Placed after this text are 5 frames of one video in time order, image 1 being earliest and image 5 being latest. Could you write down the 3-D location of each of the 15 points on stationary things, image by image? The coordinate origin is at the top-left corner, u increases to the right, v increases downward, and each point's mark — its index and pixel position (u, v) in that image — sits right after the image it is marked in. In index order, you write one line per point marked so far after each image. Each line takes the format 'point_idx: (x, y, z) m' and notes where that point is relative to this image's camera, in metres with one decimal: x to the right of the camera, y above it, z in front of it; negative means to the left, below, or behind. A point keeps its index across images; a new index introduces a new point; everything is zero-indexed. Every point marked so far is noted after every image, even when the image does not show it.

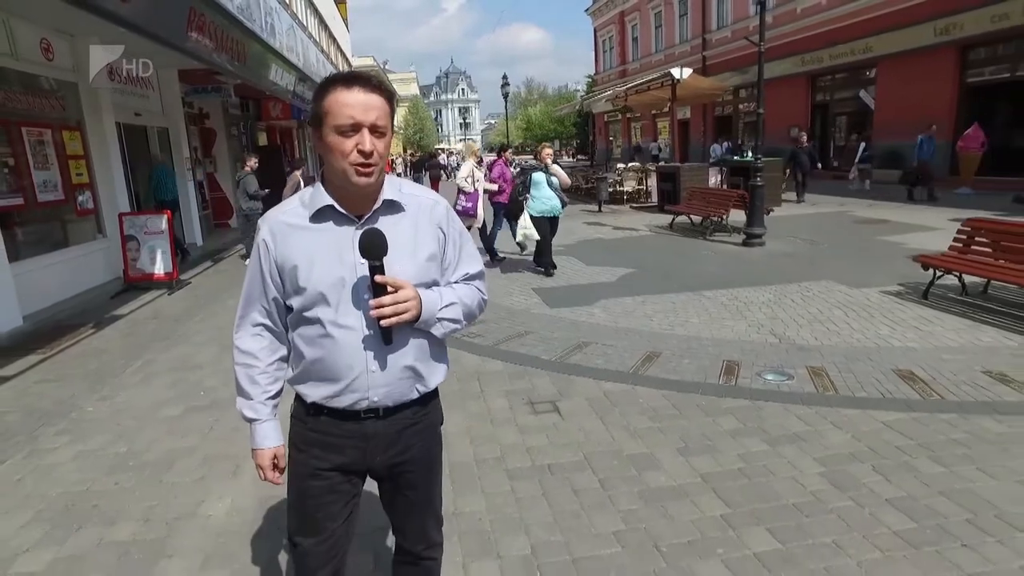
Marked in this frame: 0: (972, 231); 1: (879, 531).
0: (+4.6, +0.6, +6.8) m
1: (+1.5, -1.0, +2.8) m
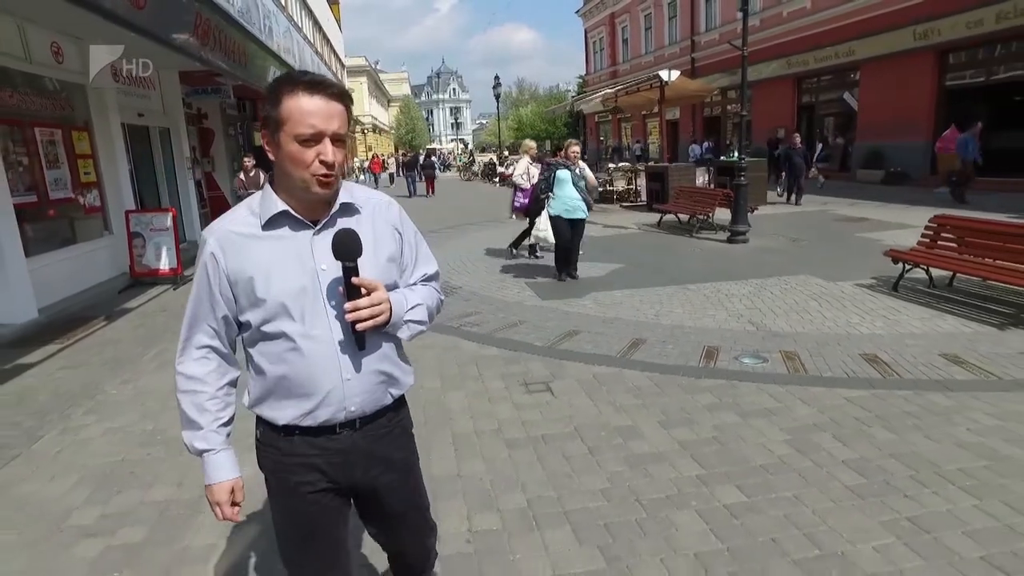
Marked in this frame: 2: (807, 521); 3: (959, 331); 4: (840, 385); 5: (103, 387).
0: (+4.5, +0.6, +7.3) m
1: (+1.5, -0.9, +3.2) m
2: (+1.3, -1.0, +2.9) m
3: (+3.7, -0.4, +5.7) m
4: (+2.2, -0.7, +4.7) m
5: (-3.1, -0.7, +5.2) m
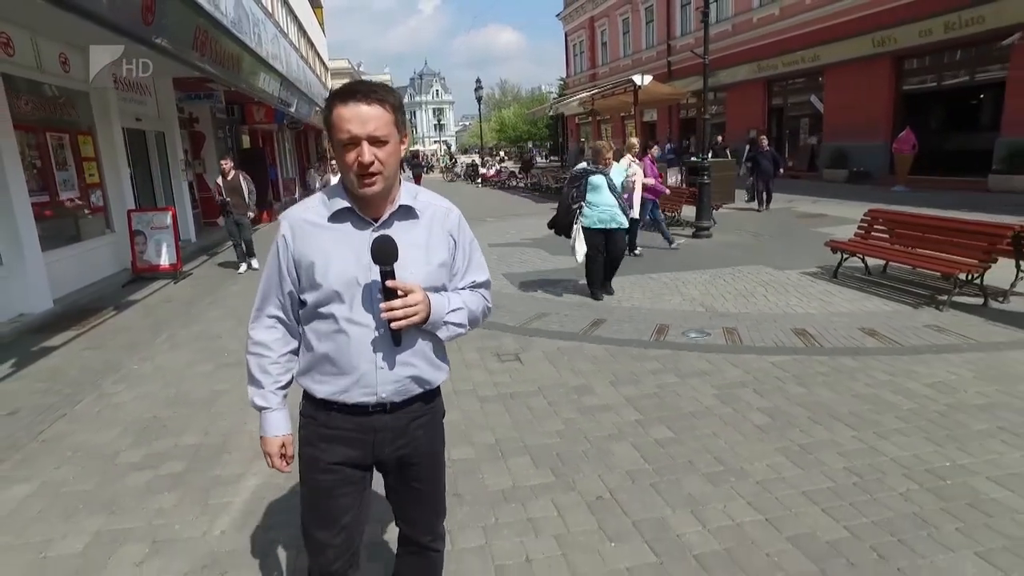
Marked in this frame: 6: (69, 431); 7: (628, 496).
0: (+4.3, +0.8, +8.1) m
1: (+1.4, -0.8, +4.0) m
2: (+1.1, -0.9, +3.7) m
3: (+3.5, -0.2, +6.5) m
4: (+2.0, -0.5, +5.4) m
5: (-3.3, -0.6, +5.9) m
6: (-2.8, -0.9, +4.3) m
7: (+0.6, -1.0, +3.2) m
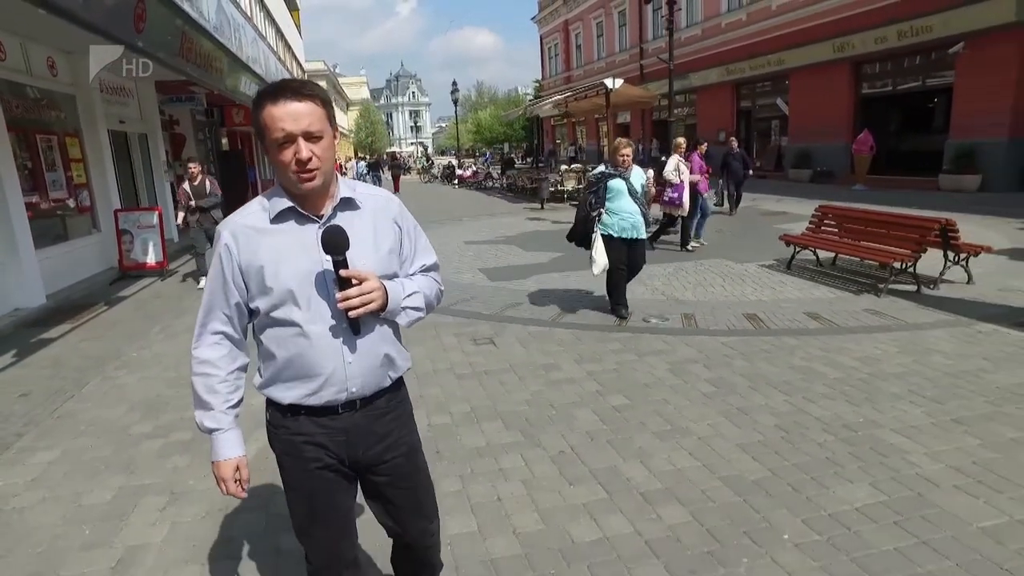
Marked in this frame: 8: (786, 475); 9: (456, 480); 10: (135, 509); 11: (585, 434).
0: (+3.9, +0.9, +8.7) m
1: (+1.2, -0.7, +4.5) m
2: (+1.0, -0.8, +4.2) m
3: (+3.2, -0.1, +7.1) m
4: (+1.8, -0.4, +6.0) m
5: (-3.5, -0.6, +6.2) m
6: (-3.0, -0.8, +4.7) m
7: (+0.4, -0.9, +3.7) m
8: (+1.3, -0.9, +3.3) m
9: (-0.3, -1.0, +3.5) m
10: (-1.8, -1.0, +3.2) m
11: (+0.4, -0.8, +3.9) m
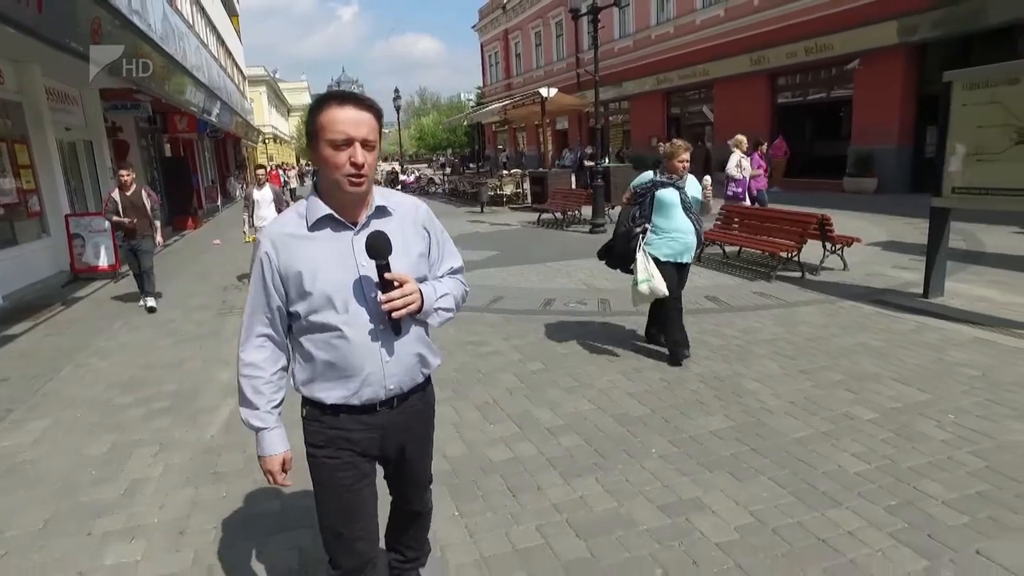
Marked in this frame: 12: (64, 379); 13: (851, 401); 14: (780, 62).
0: (+3.1, +1.1, +9.8) m
1: (+0.7, -0.6, +5.4) m
2: (+0.5, -0.6, +5.0) m
3: (+2.5, +0.1, +8.2) m
4: (+1.2, -0.3, +6.9) m
5: (-4.2, -0.5, +6.8) m
6: (-3.5, -0.8, +5.3) m
7: (0.0, -0.7, +4.5) m
8: (+0.9, -0.8, +4.2) m
9: (-0.7, -0.9, +4.2) m
10: (-2.2, -0.9, +3.9) m
11: (0.0, -0.7, +4.7) m
12: (-3.6, -0.7, +5.5) m
13: (+2.1, -0.7, +4.2) m
14: (+7.5, +6.4, +19.2) m
